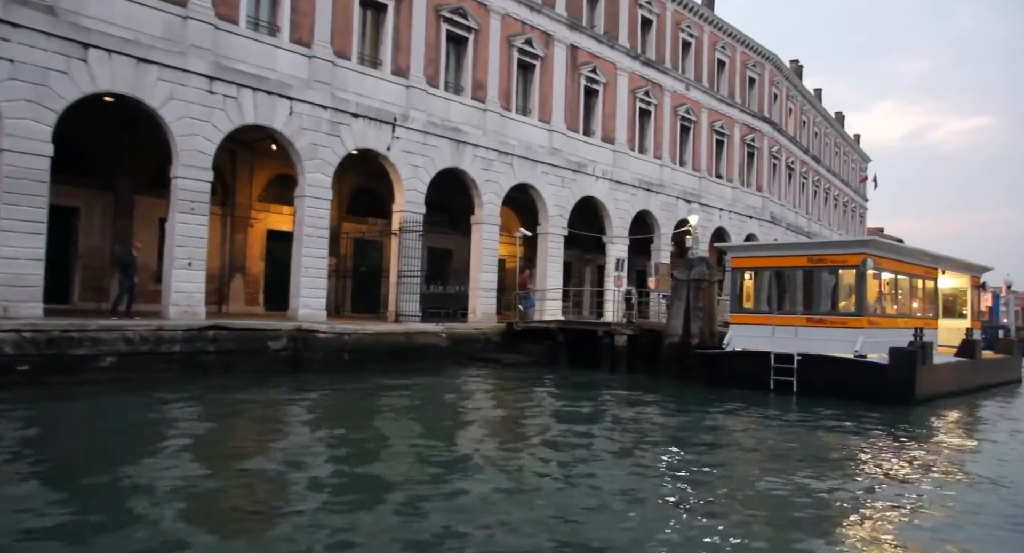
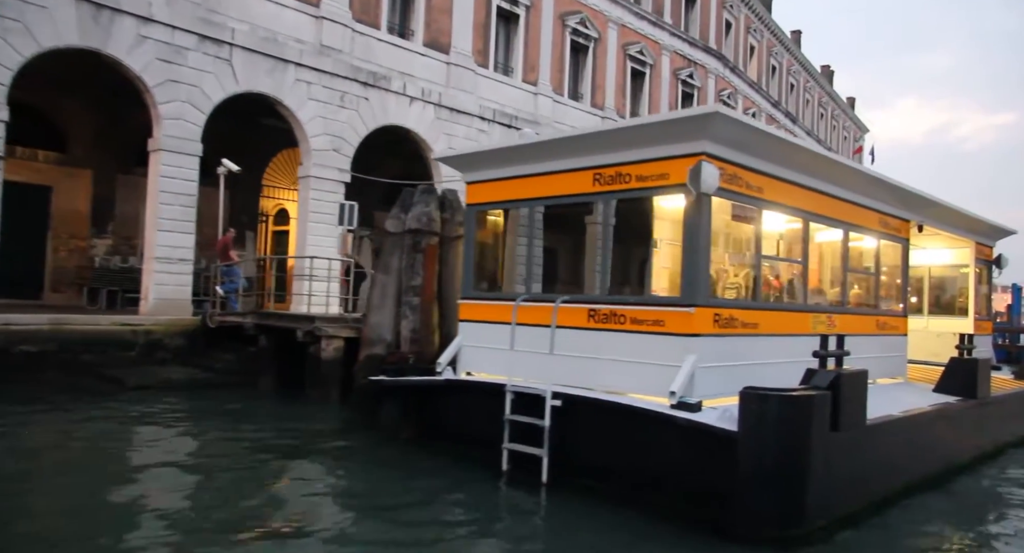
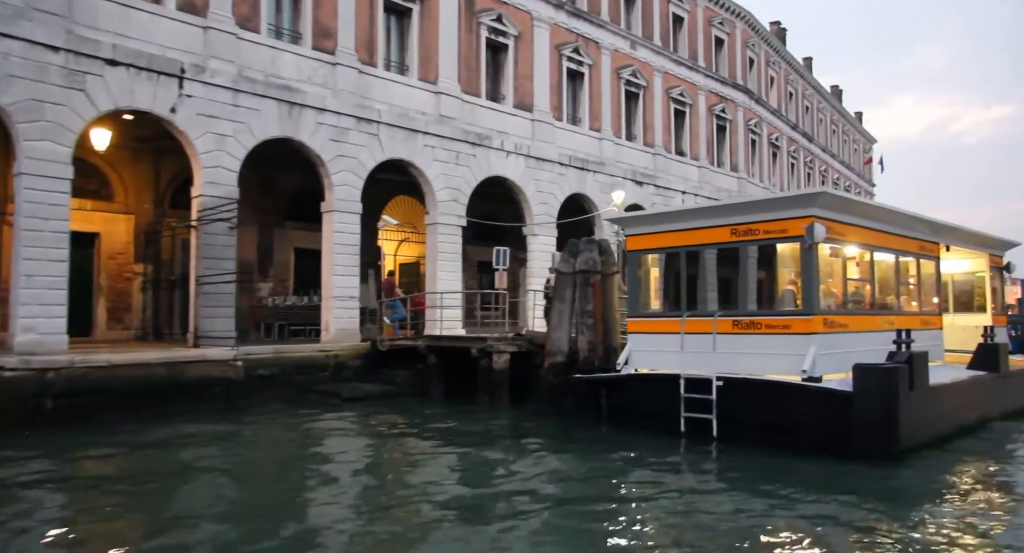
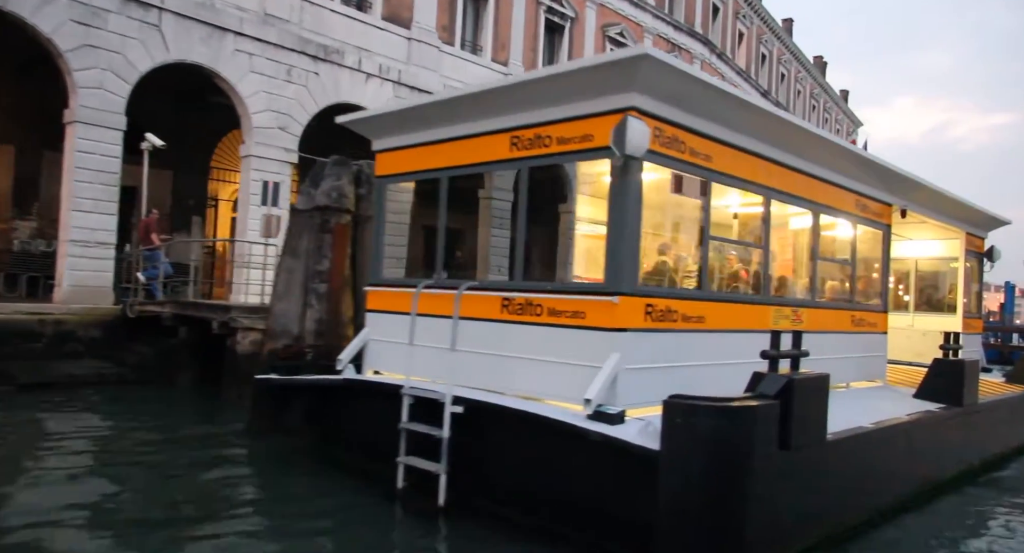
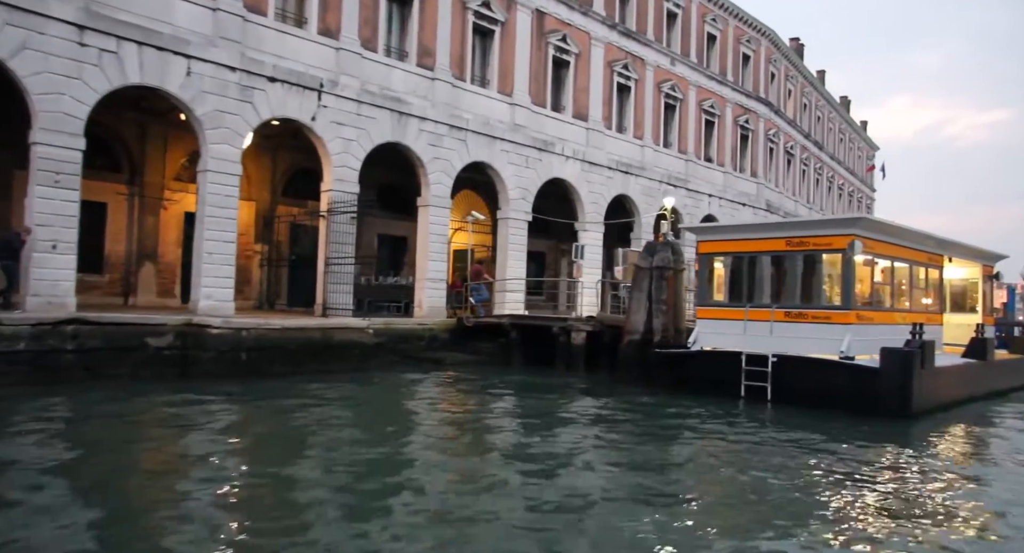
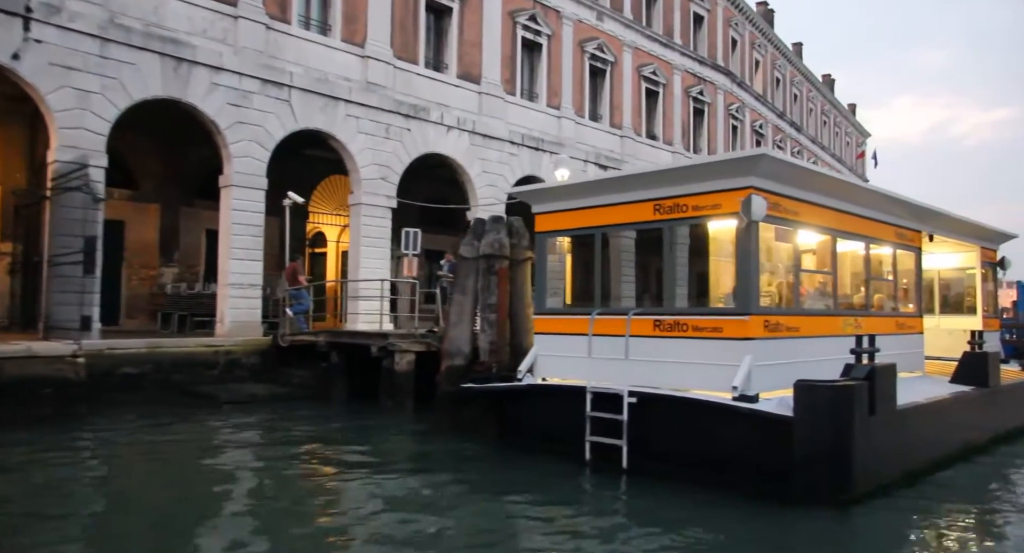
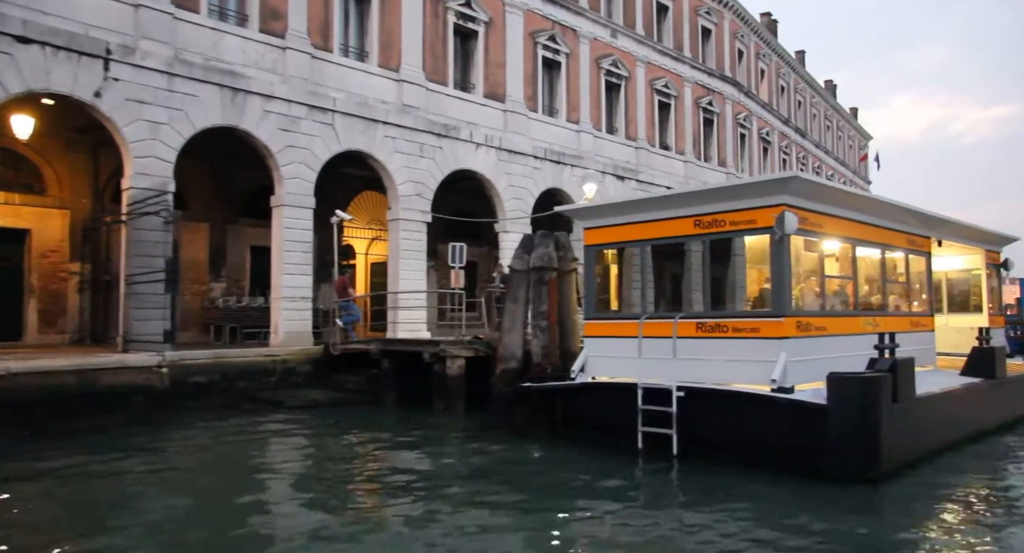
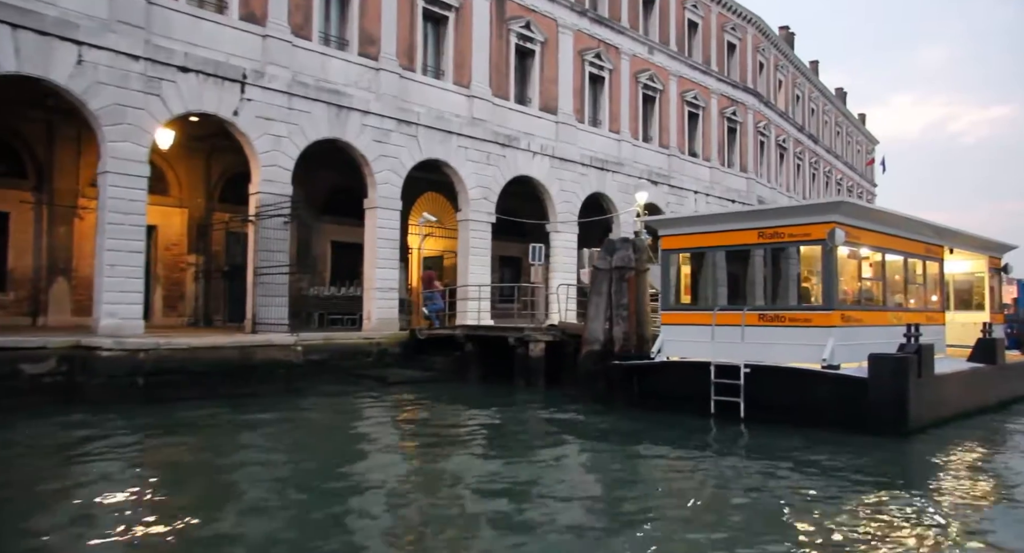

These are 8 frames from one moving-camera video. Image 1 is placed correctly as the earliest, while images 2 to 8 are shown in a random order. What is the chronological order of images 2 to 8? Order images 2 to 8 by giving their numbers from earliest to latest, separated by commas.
5, 8, 3, 7, 6, 2, 4
